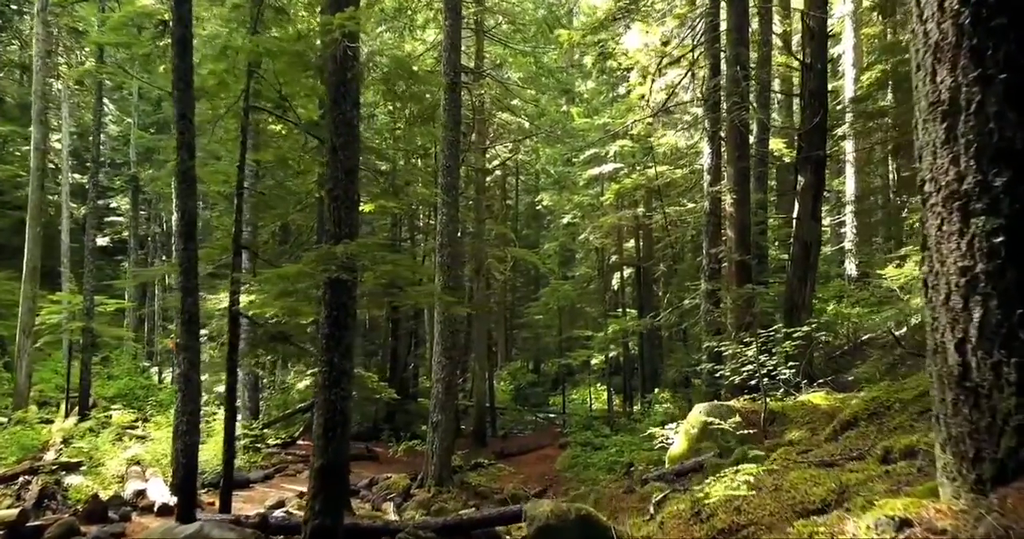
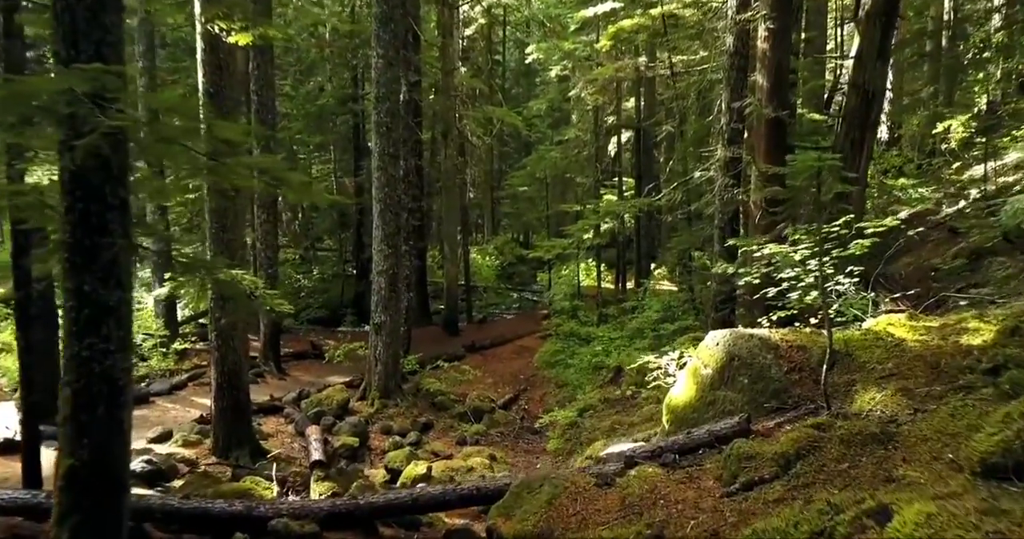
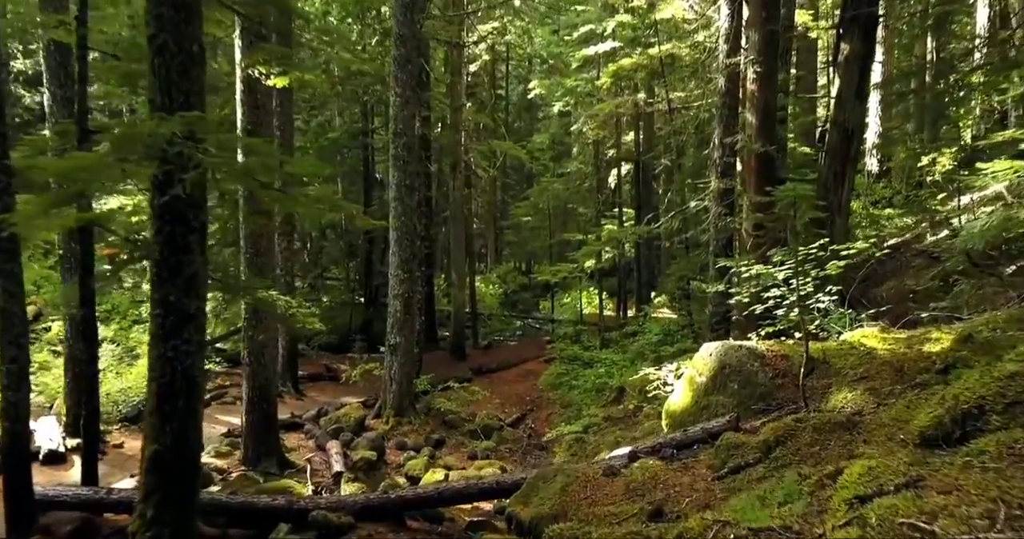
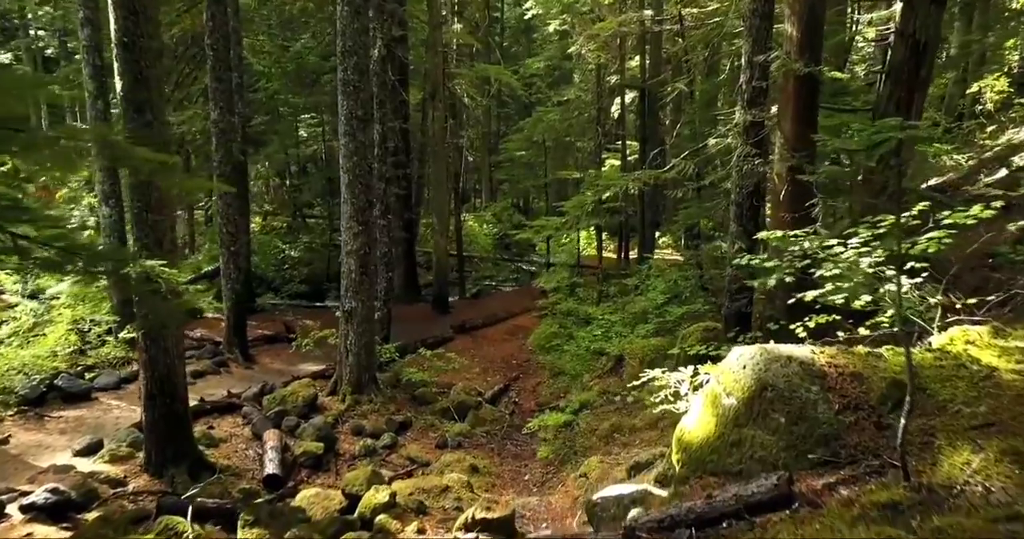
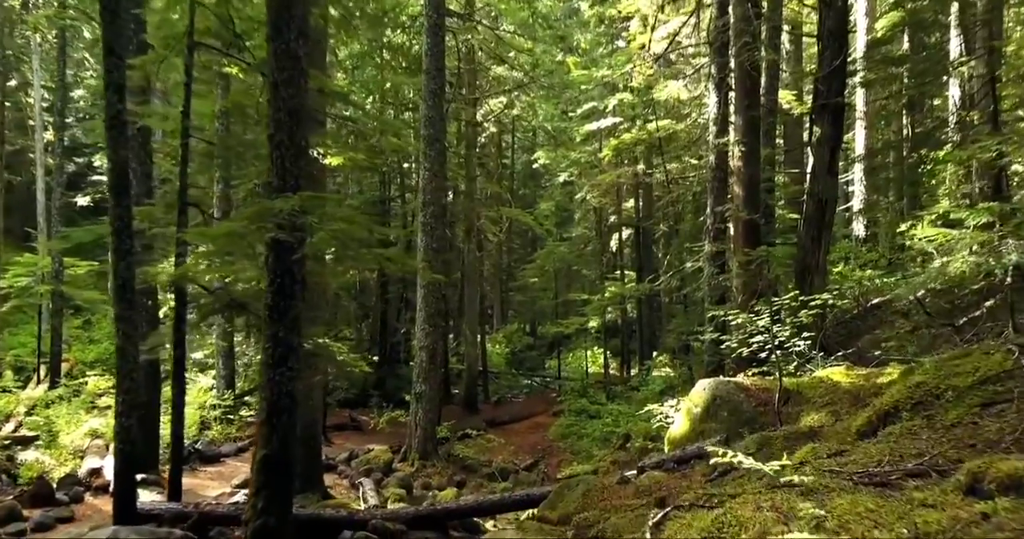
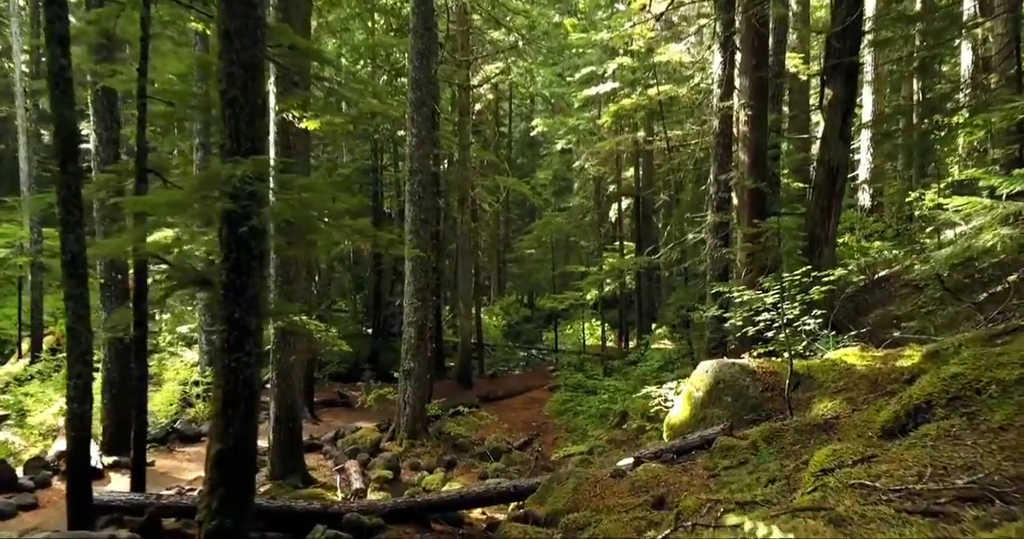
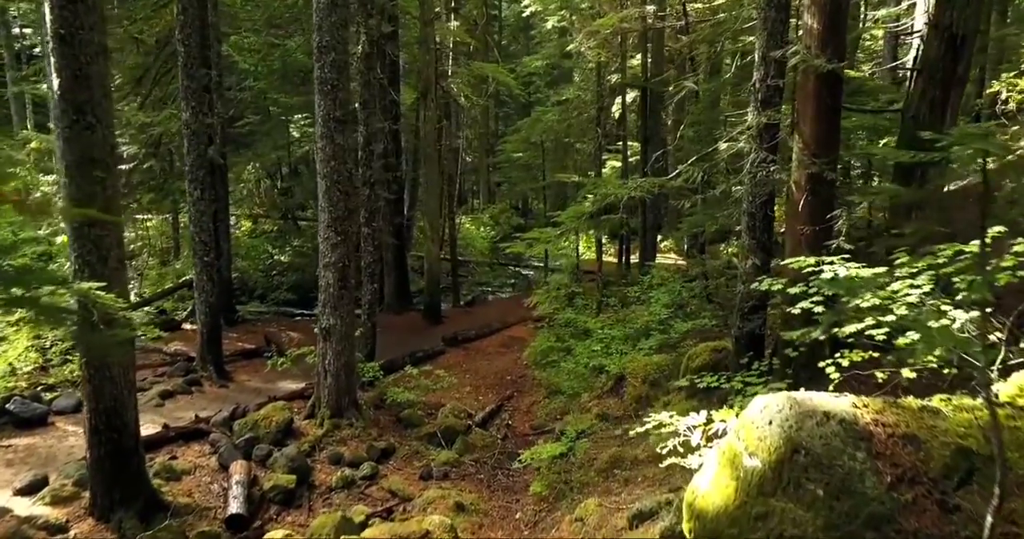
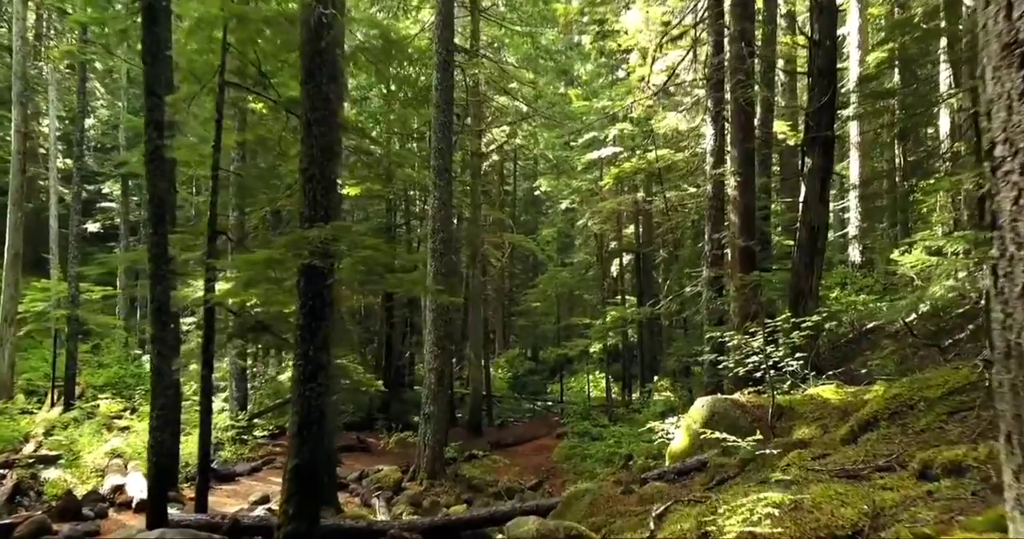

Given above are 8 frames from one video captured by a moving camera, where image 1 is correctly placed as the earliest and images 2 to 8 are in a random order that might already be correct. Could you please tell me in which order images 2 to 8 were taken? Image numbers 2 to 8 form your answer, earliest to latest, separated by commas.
8, 5, 6, 3, 2, 4, 7
